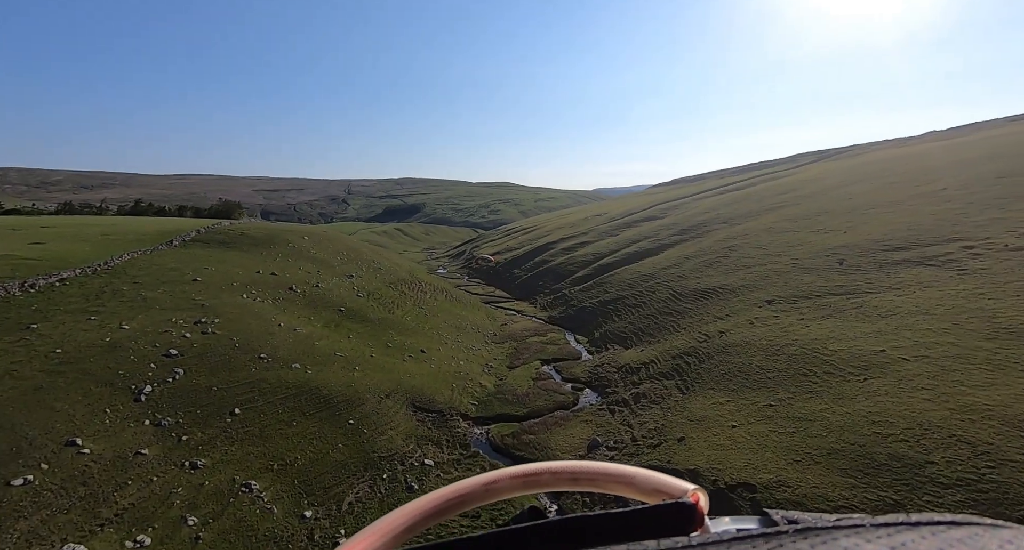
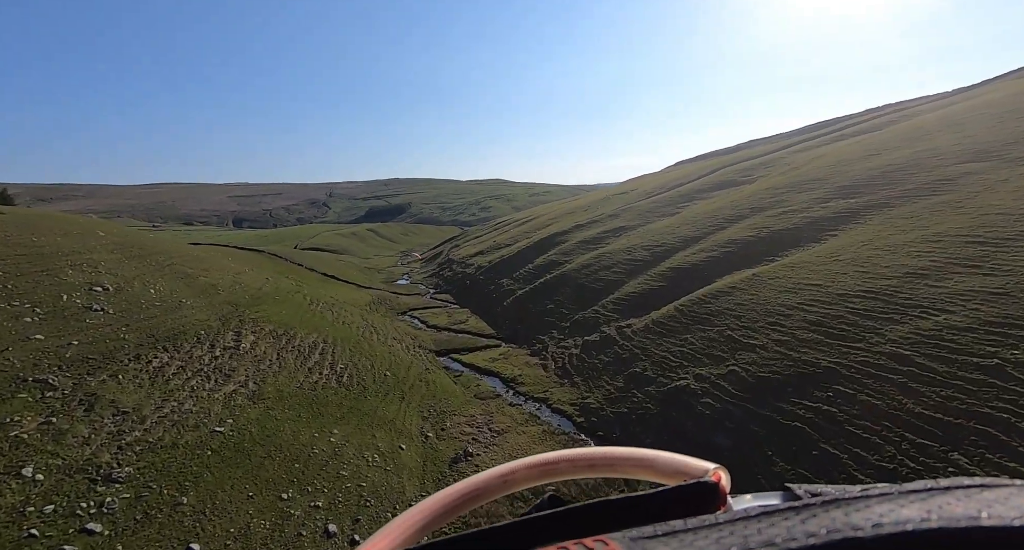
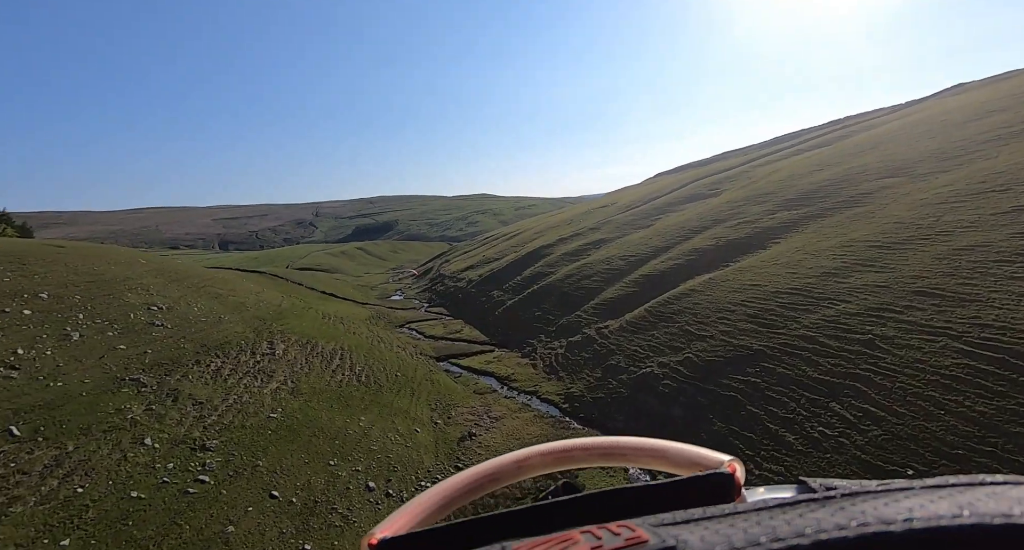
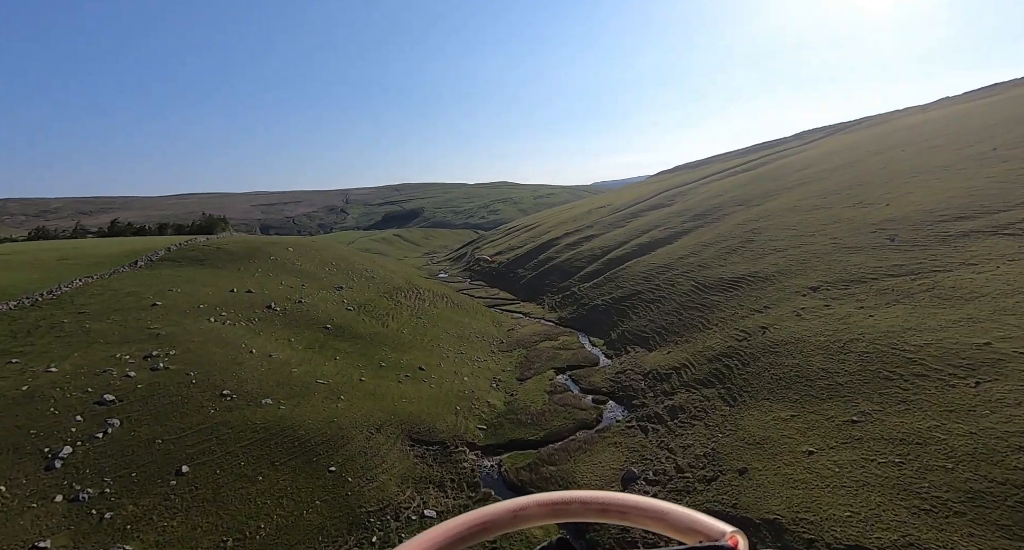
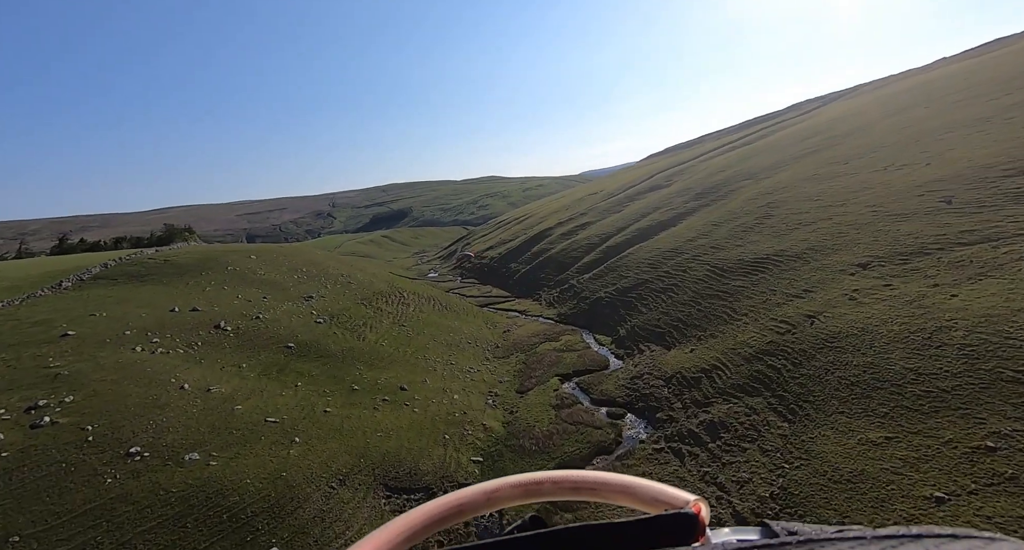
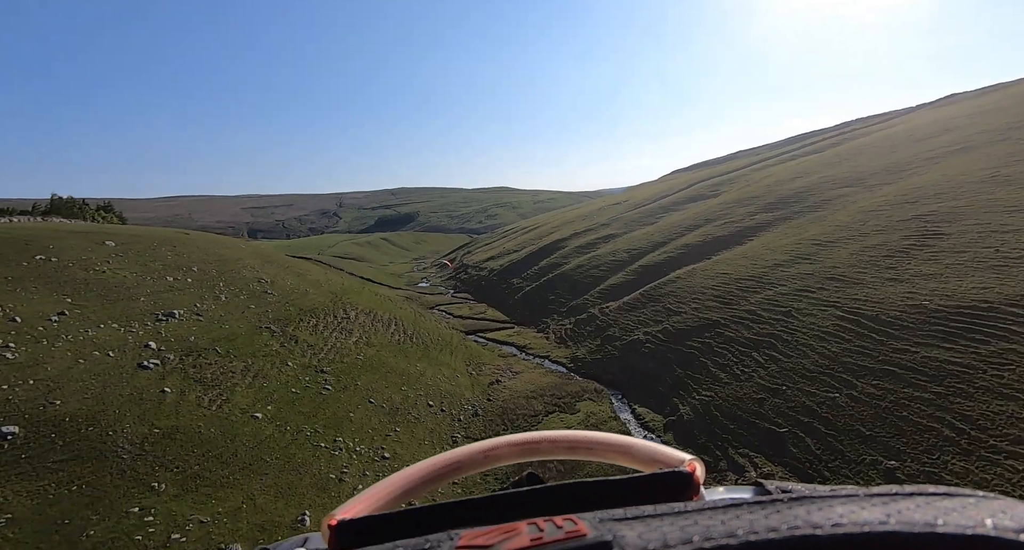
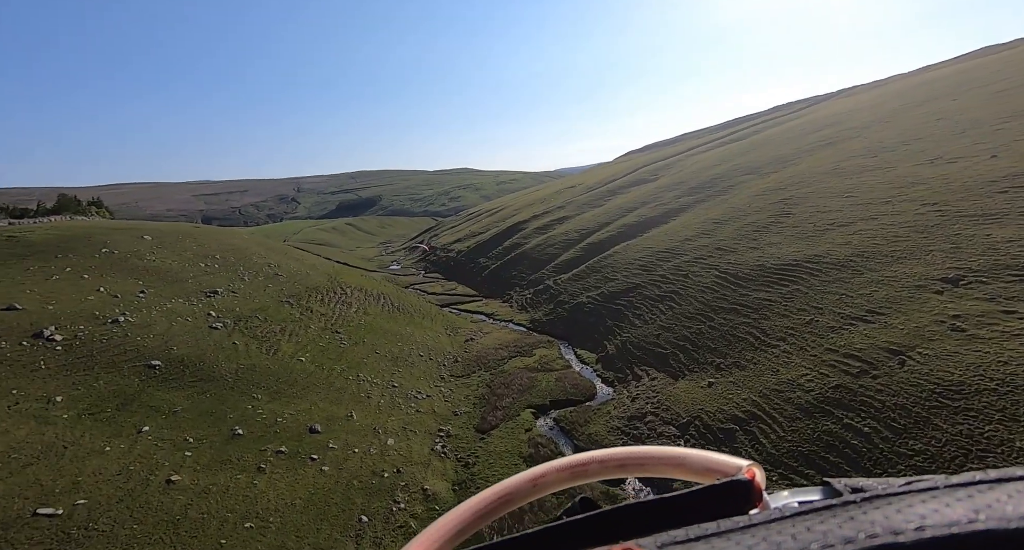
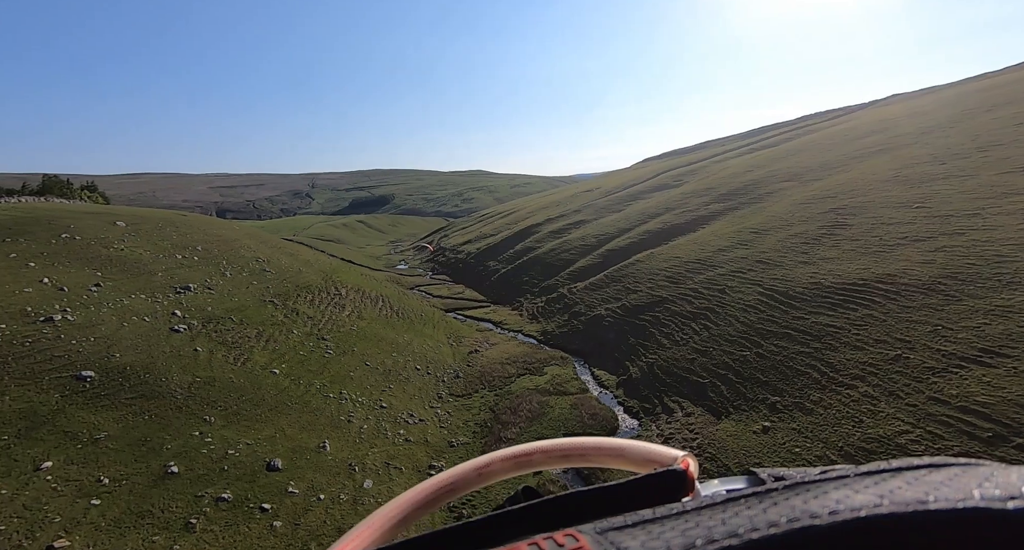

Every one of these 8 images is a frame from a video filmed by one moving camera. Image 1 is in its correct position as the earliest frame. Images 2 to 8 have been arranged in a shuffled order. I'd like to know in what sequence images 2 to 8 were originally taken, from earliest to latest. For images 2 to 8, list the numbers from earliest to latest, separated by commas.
4, 5, 7, 8, 6, 3, 2
